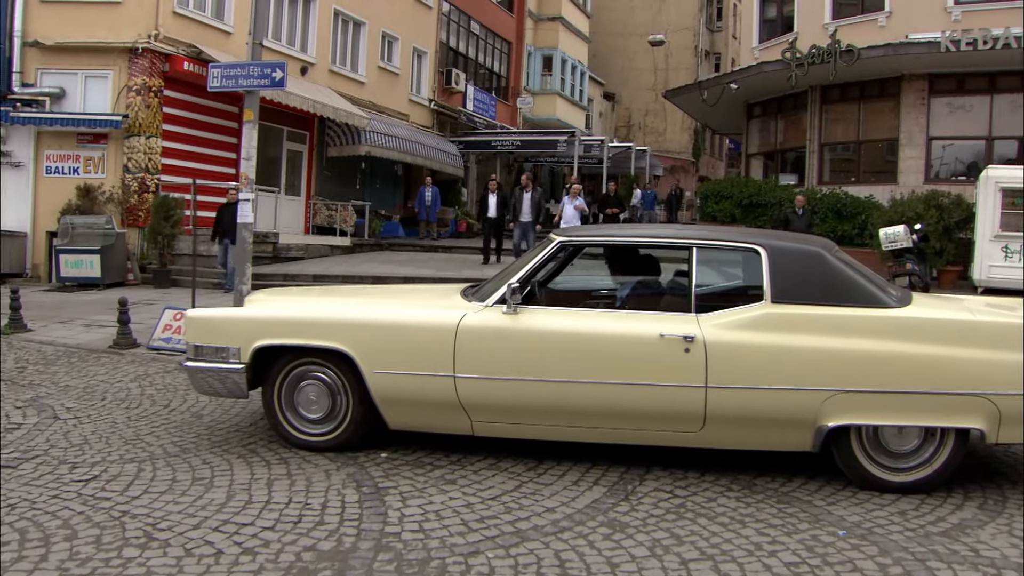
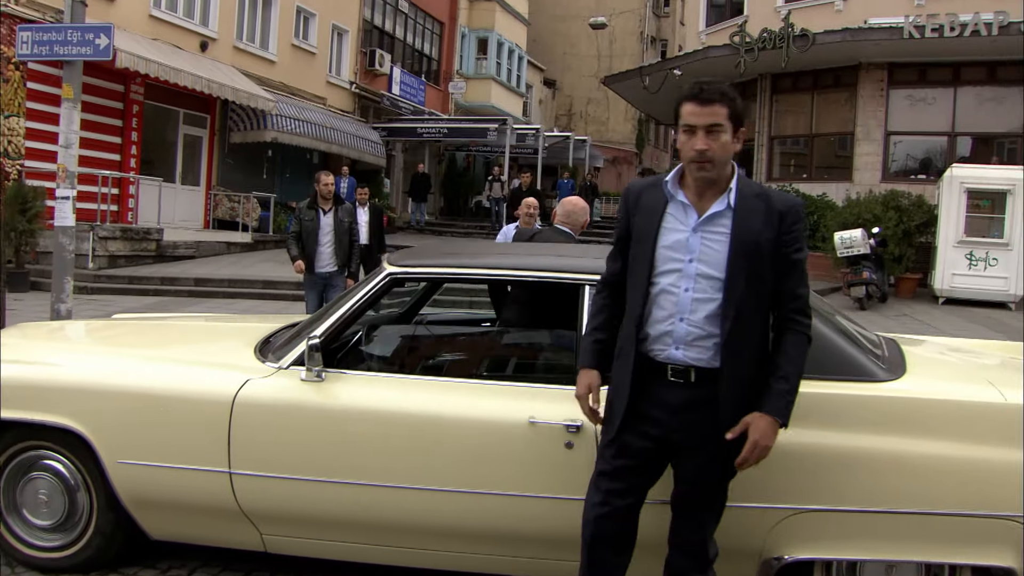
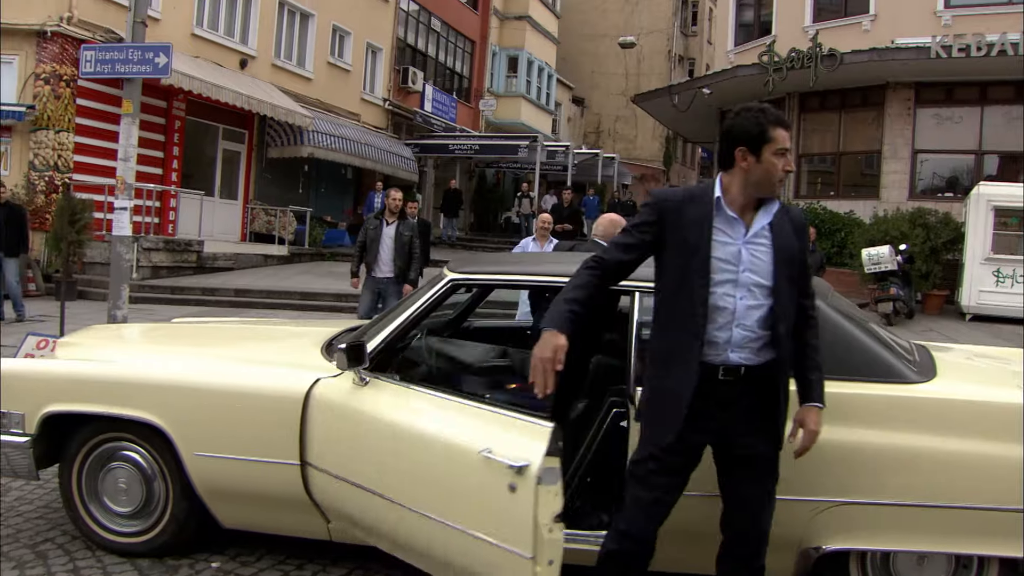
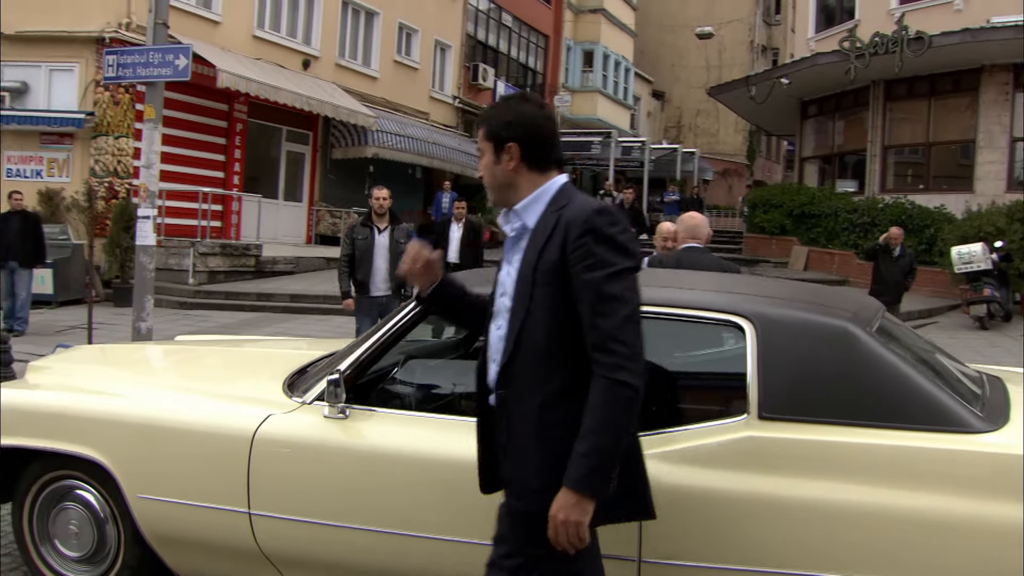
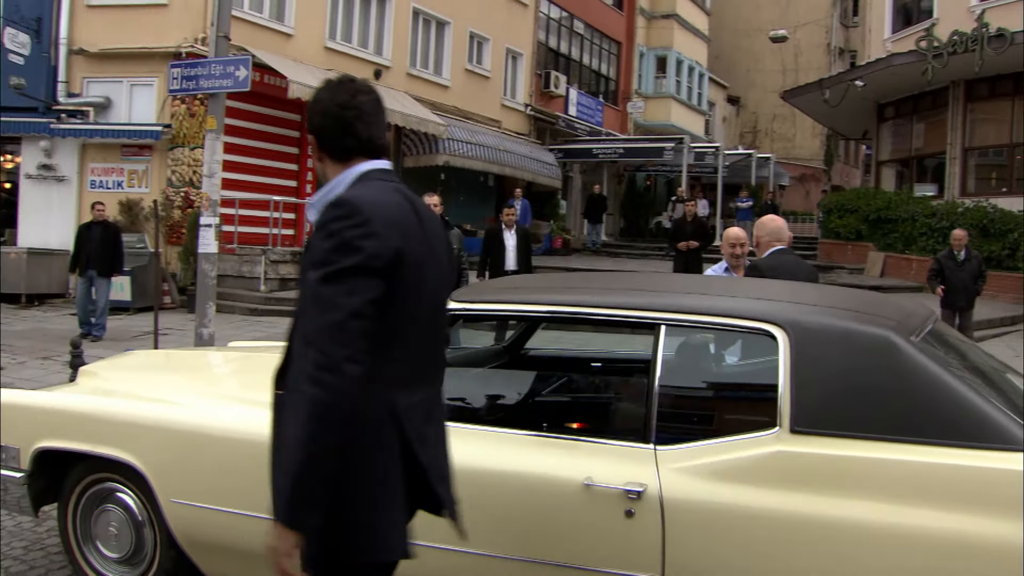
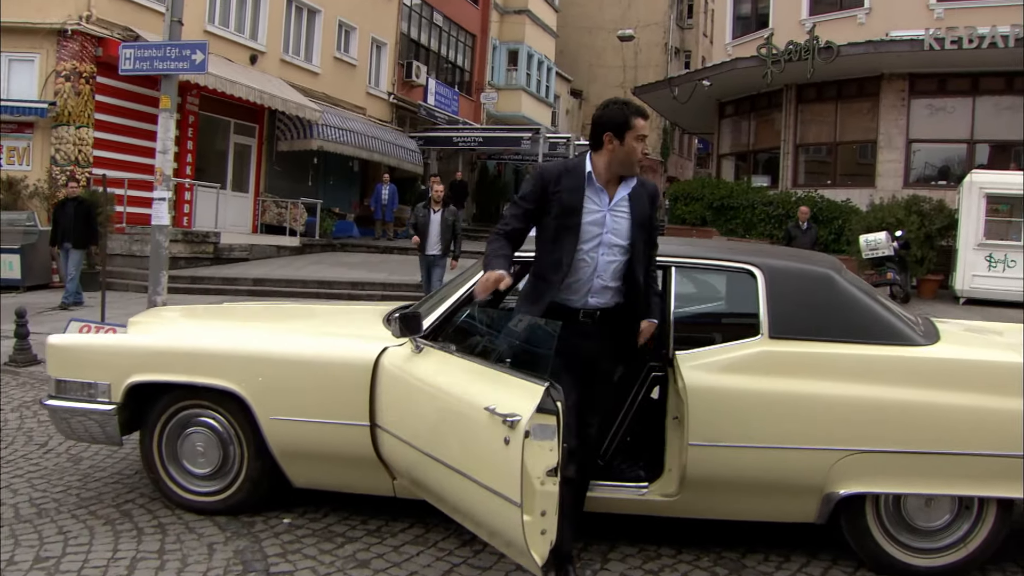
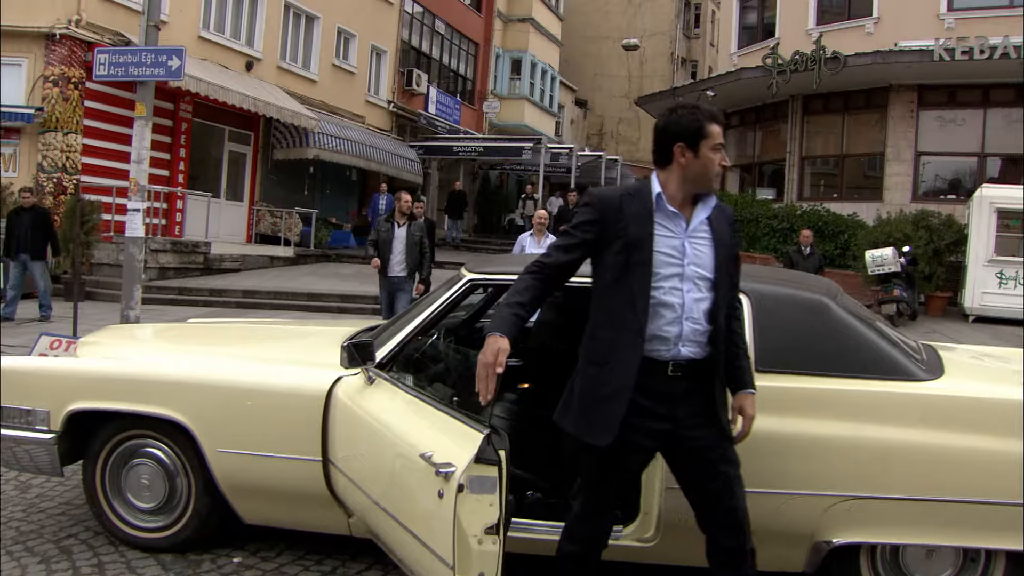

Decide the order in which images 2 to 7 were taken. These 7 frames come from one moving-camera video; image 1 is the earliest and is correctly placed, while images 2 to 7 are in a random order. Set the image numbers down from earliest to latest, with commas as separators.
6, 7, 3, 2, 4, 5
